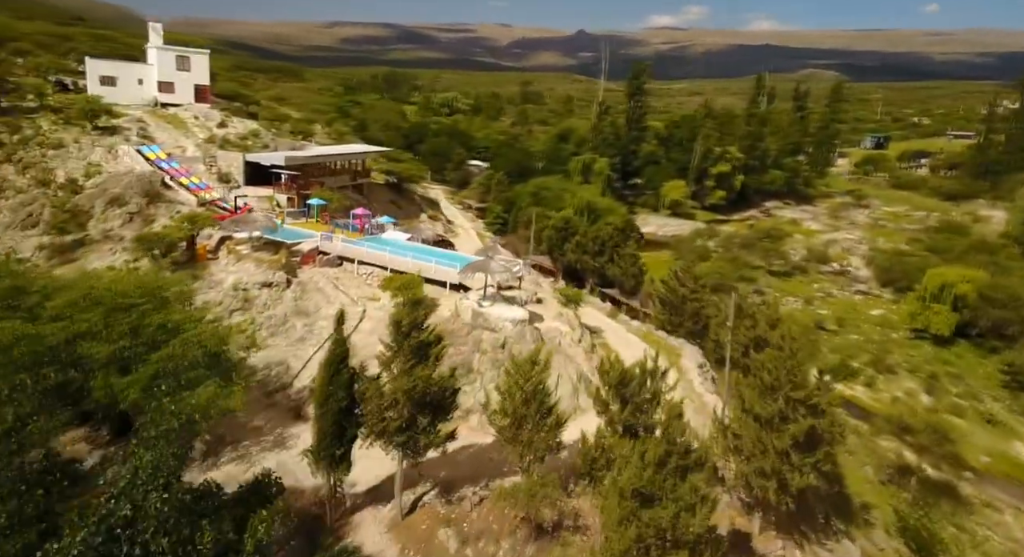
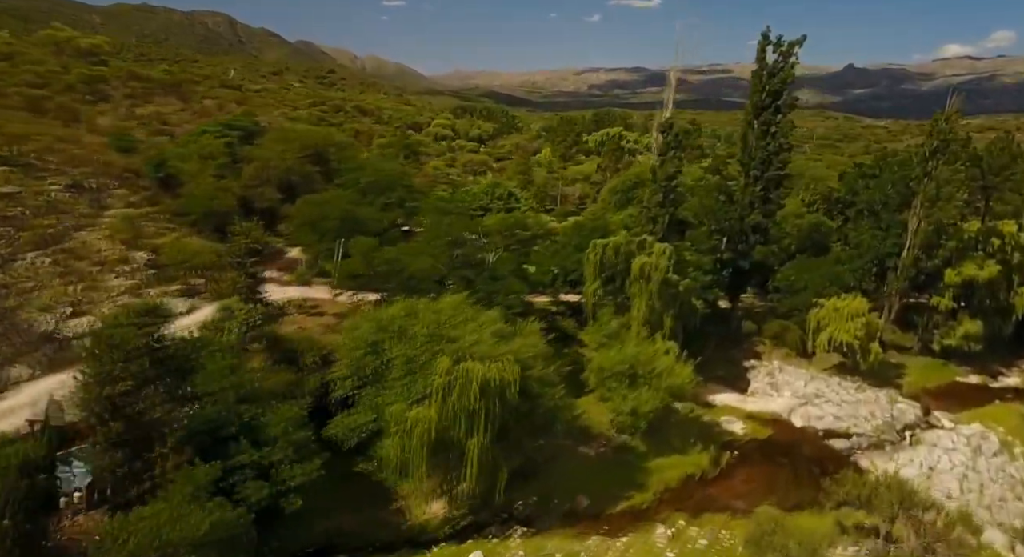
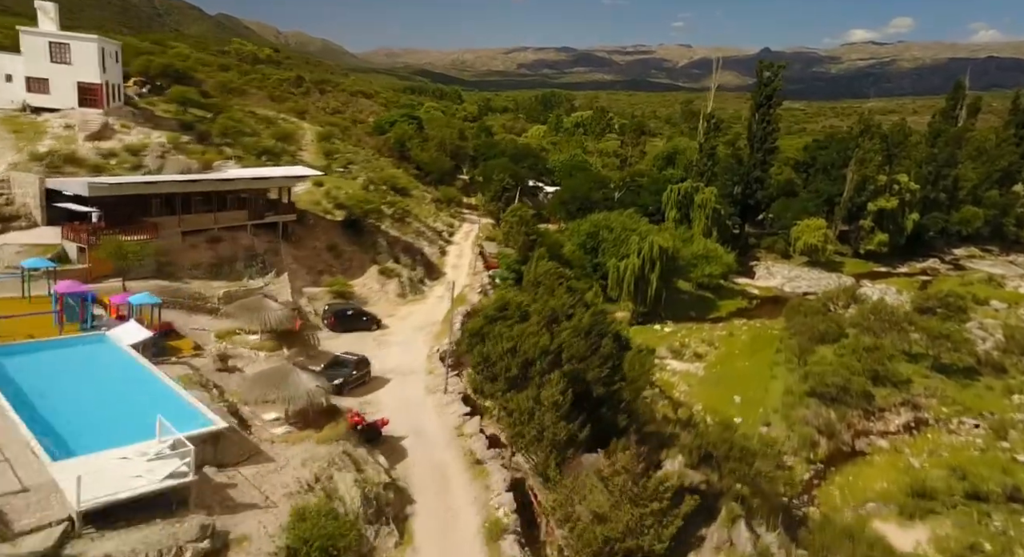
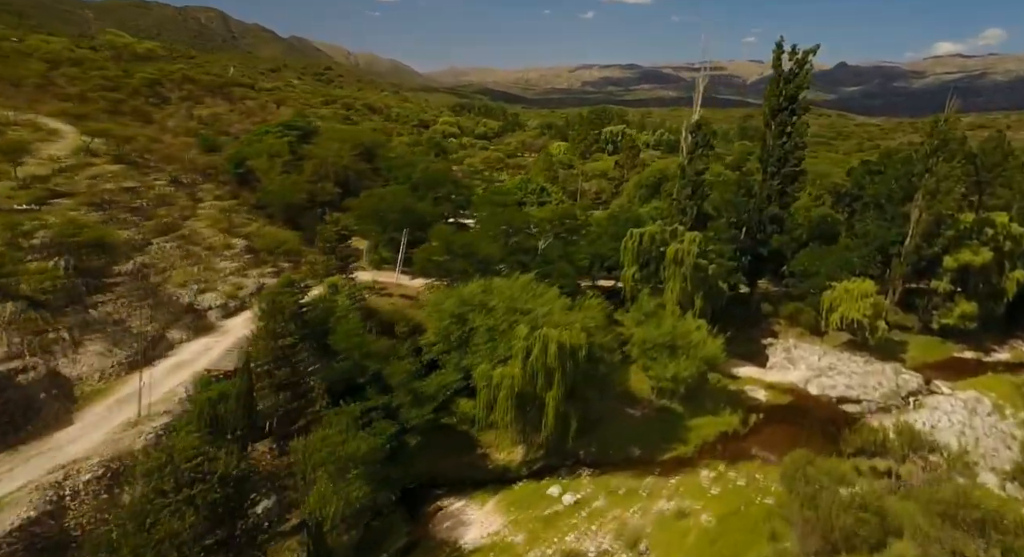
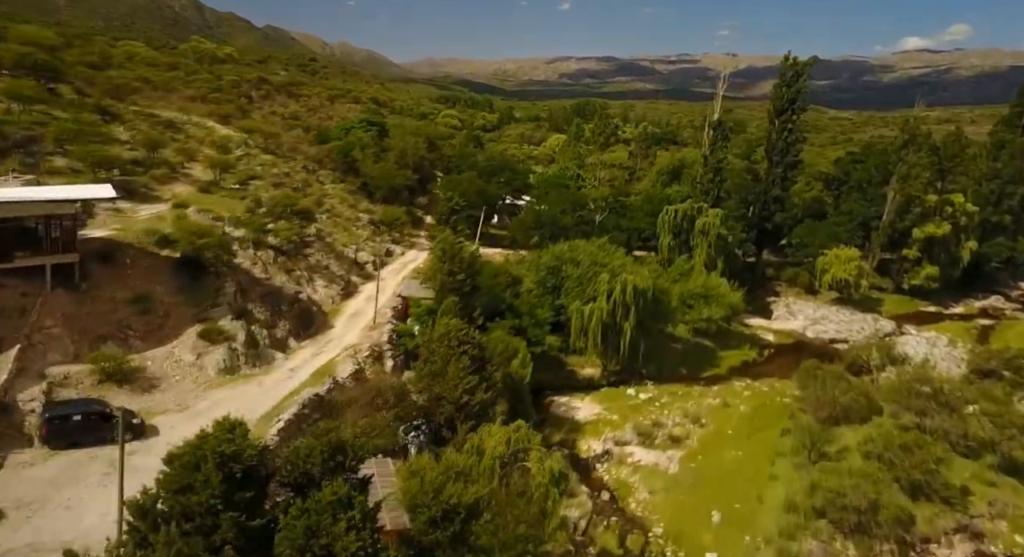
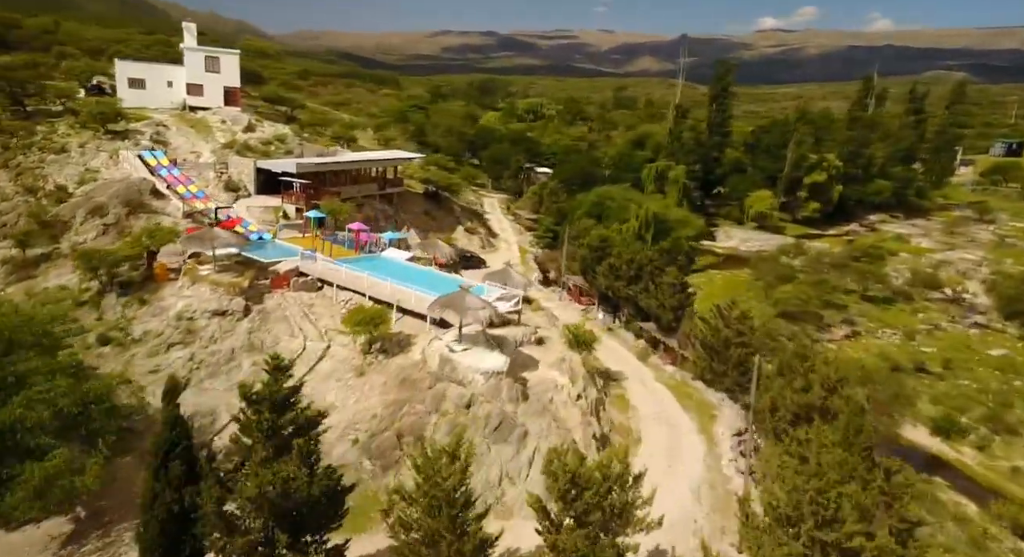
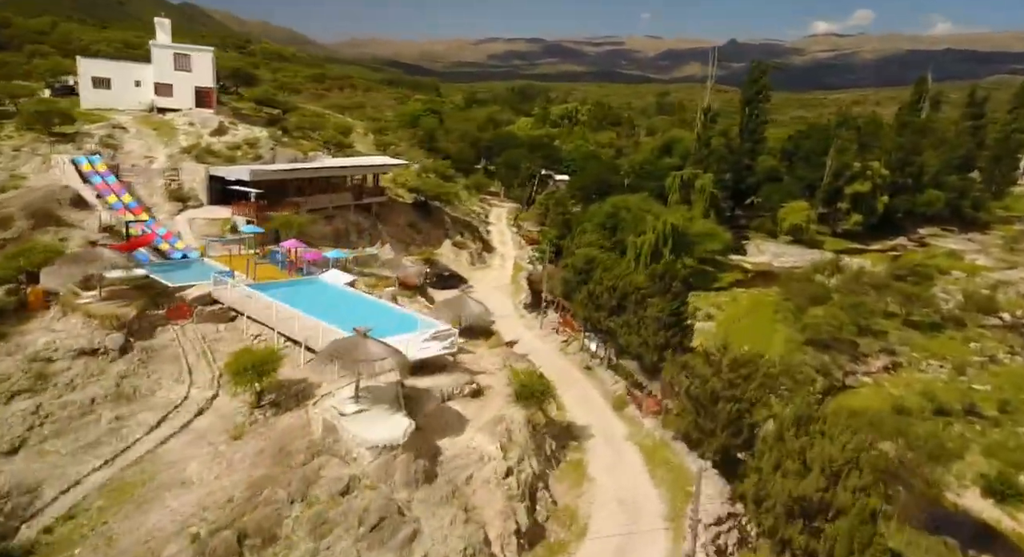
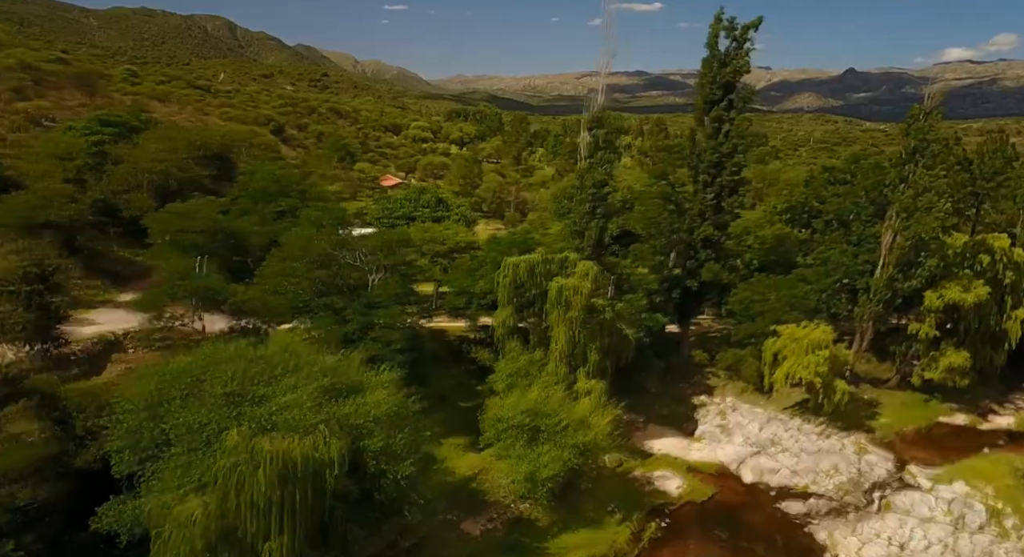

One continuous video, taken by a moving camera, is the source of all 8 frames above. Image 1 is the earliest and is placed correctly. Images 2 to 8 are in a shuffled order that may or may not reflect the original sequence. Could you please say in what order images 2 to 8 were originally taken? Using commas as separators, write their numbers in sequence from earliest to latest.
6, 7, 3, 5, 4, 2, 8
